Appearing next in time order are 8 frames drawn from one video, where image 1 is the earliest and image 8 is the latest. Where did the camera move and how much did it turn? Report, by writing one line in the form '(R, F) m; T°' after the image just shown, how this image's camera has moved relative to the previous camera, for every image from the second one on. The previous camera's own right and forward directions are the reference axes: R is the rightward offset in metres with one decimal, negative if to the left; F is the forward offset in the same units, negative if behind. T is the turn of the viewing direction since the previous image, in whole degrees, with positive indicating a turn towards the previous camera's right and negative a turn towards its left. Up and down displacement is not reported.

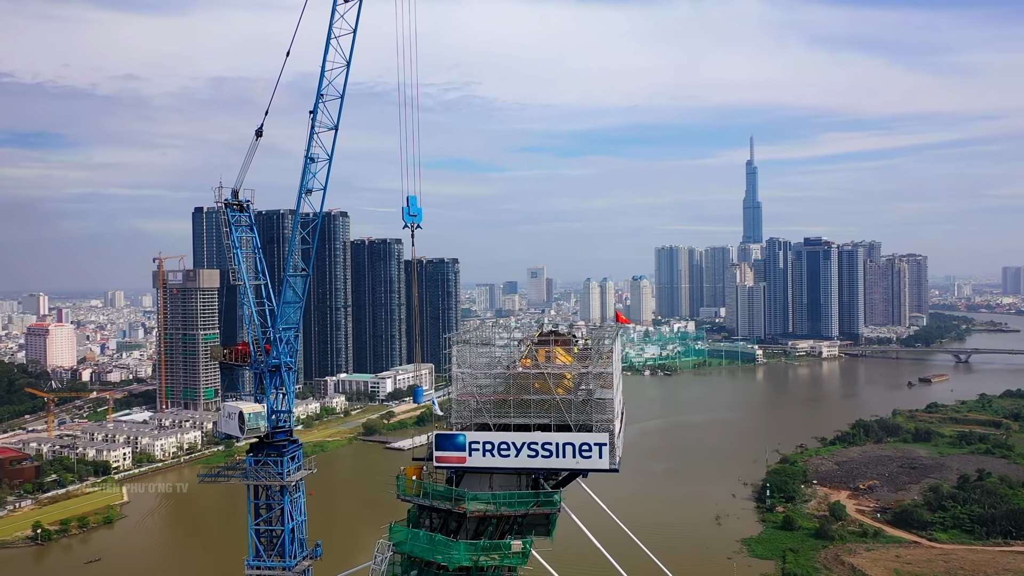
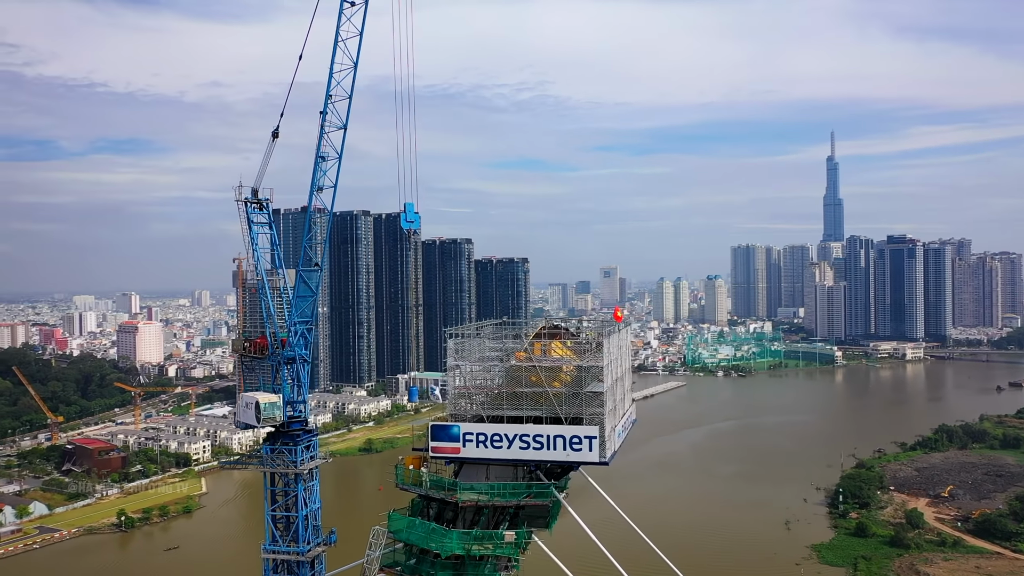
(+0.2, 0.0) m; -5°
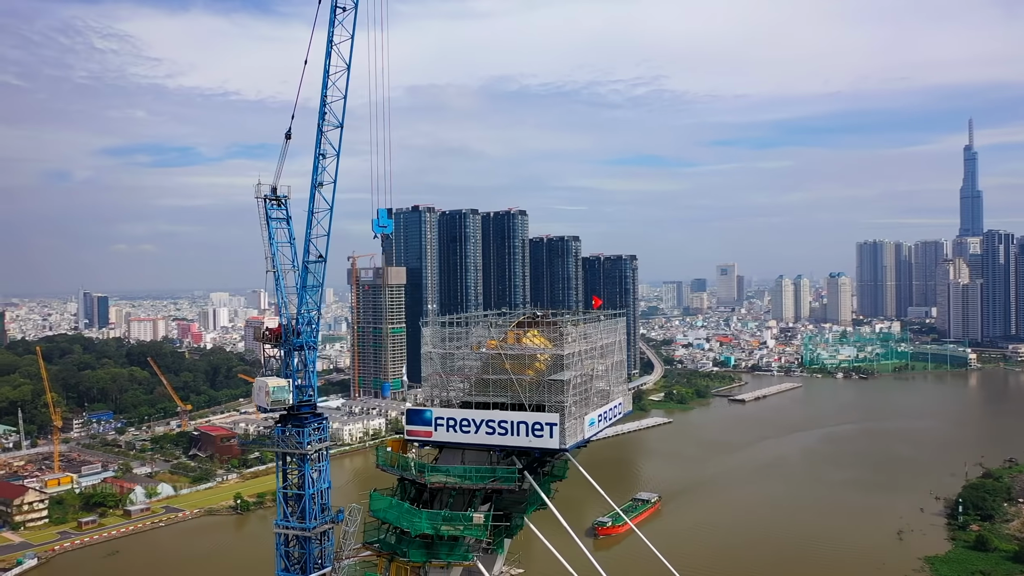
(+0.3, 0.0) m; -8°
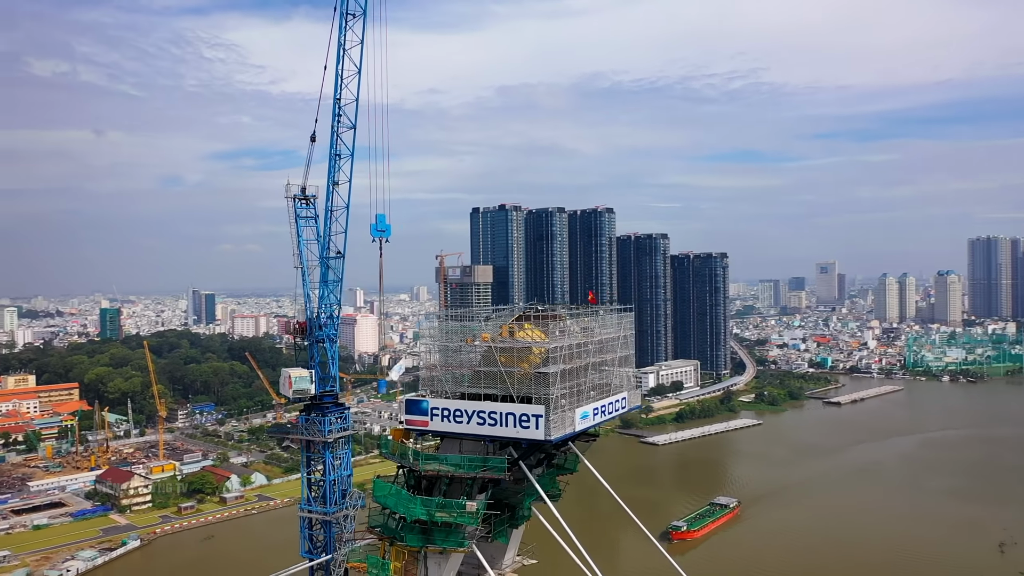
(+0.2, 0.0) m; -6°
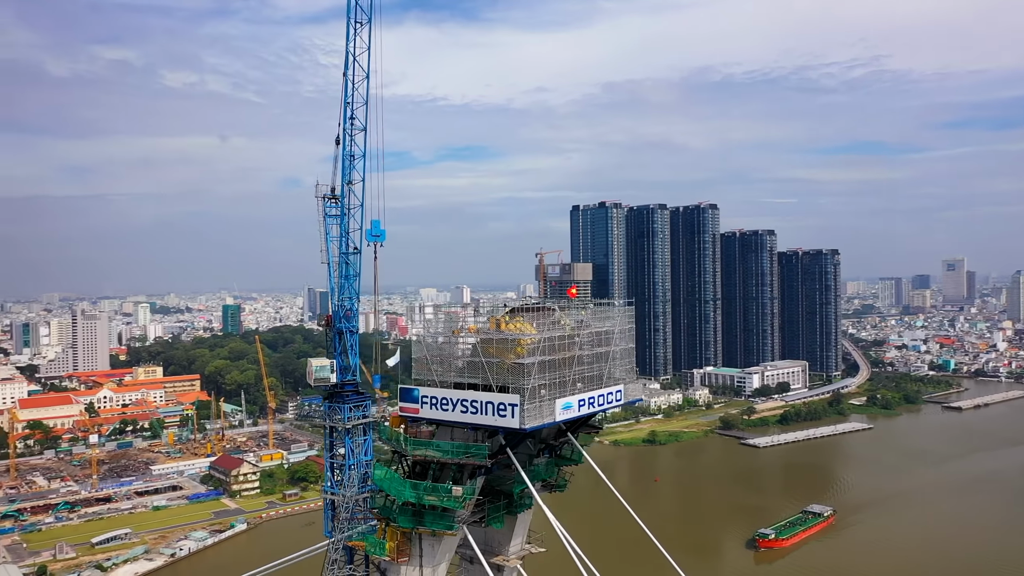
(+0.3, 0.0) m; -7°
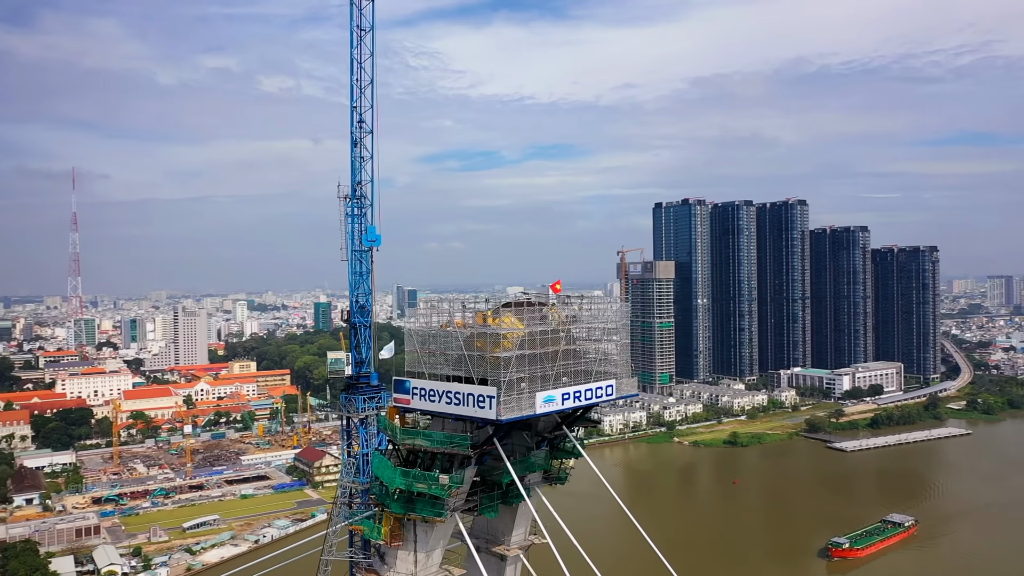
(+0.3, 0.0) m; -6°
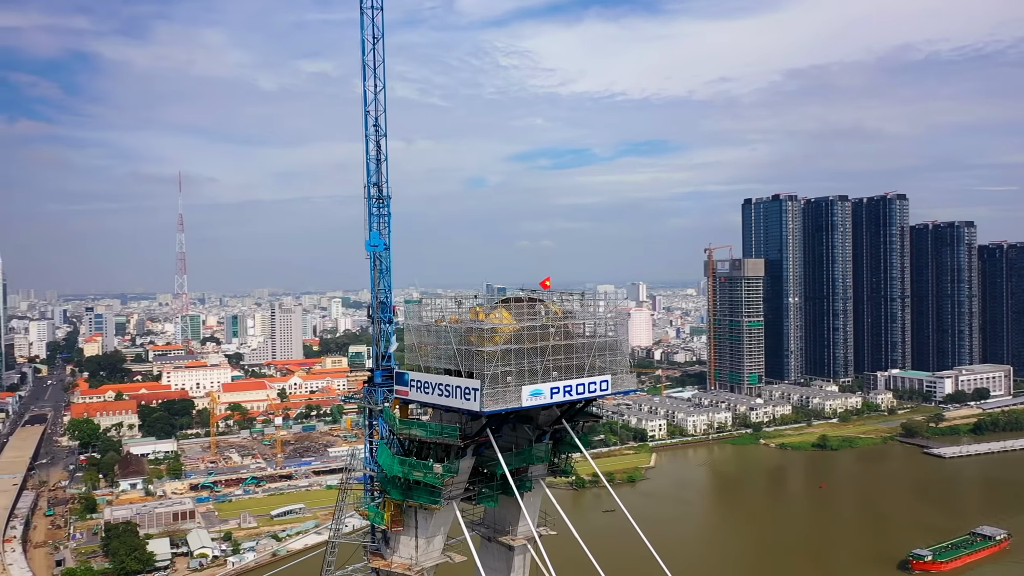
(+0.3, -0.1) m; -6°
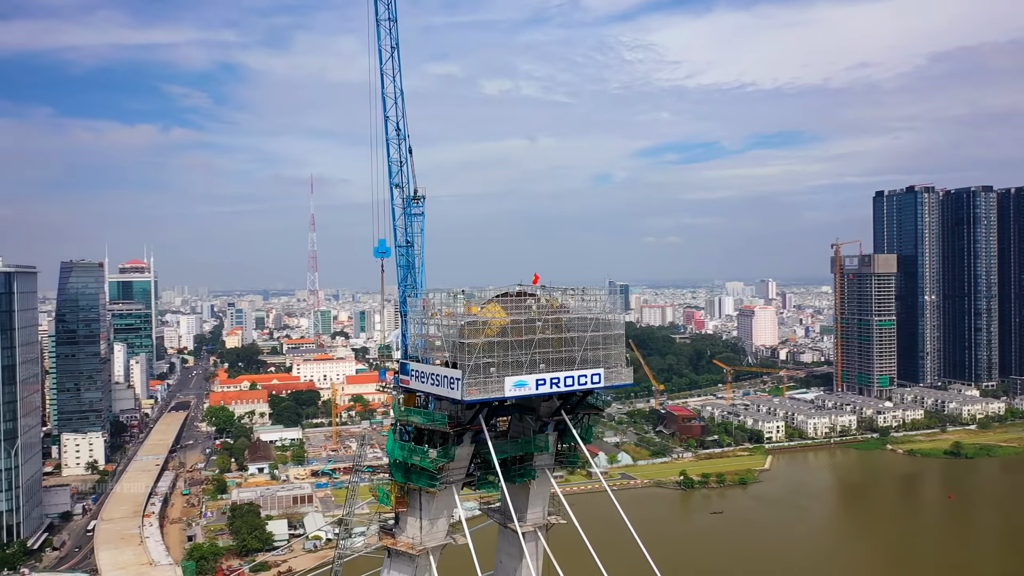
(+0.4, -0.1) m; -9°
